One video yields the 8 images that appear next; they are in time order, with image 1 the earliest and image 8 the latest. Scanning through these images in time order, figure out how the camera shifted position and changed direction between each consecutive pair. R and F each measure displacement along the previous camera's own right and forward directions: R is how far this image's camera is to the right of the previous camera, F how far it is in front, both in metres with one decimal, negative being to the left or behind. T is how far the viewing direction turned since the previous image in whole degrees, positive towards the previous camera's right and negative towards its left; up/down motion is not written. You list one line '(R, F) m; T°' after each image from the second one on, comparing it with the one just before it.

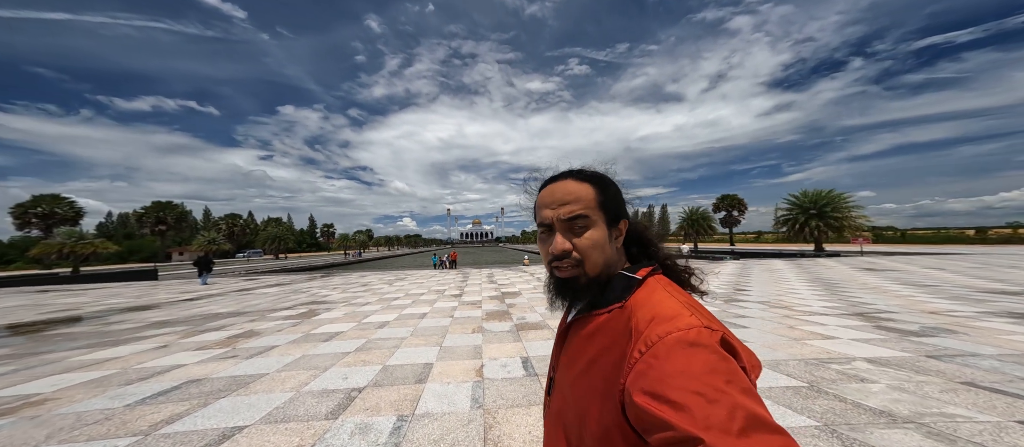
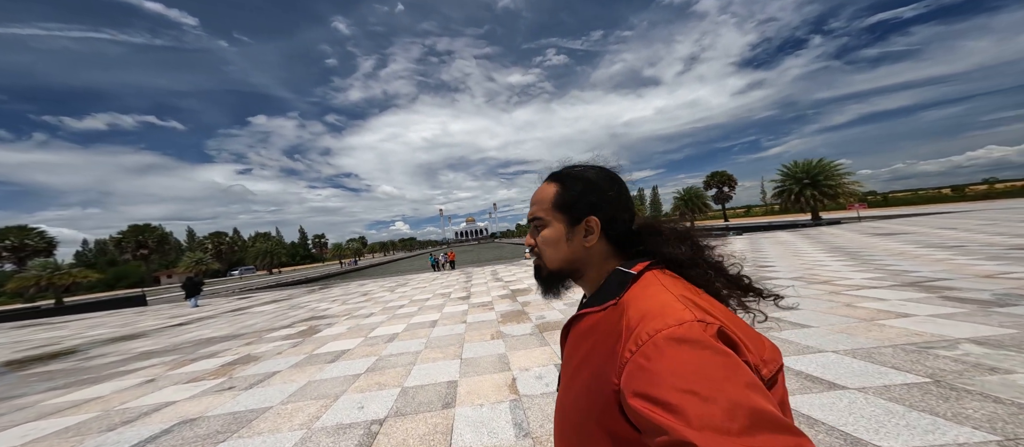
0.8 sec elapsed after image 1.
(-0.3, +0.5) m; +1°
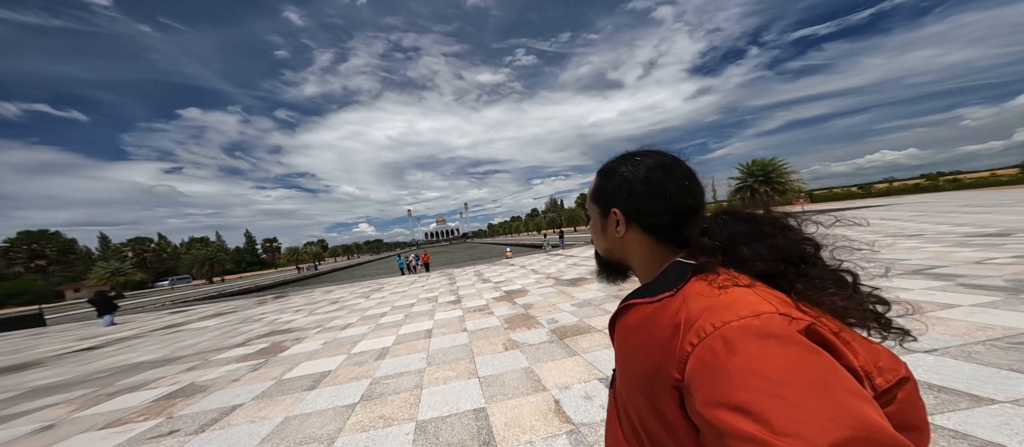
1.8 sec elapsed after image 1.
(-0.7, +0.7) m; +6°
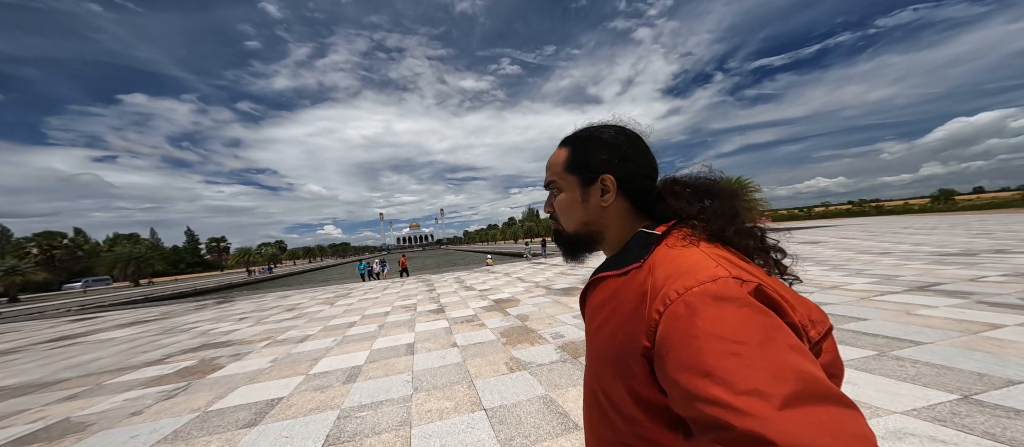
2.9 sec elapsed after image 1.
(-0.5, +0.7) m; +5°
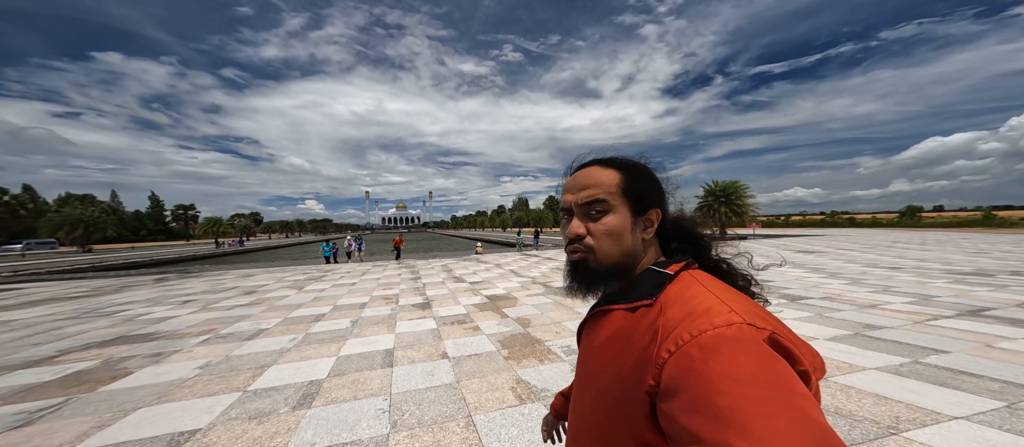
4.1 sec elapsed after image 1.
(-0.3, +0.9) m; +3°
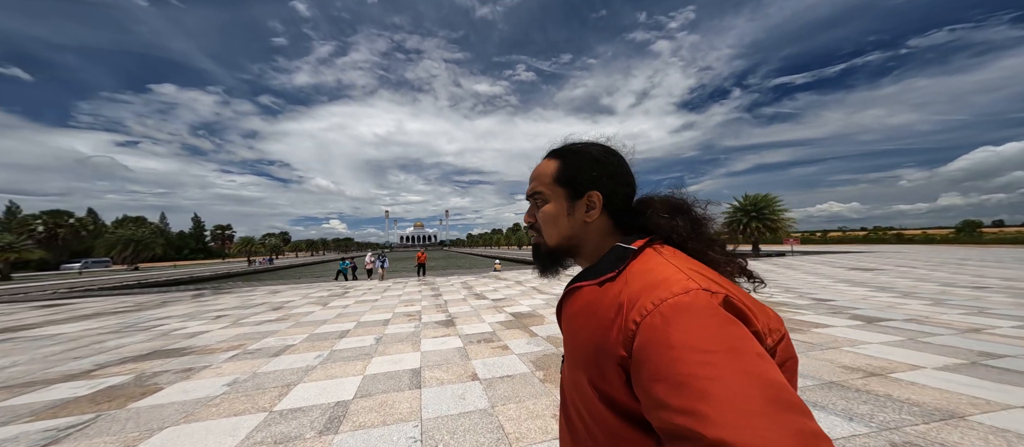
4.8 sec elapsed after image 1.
(-0.2, +0.2) m; -3°
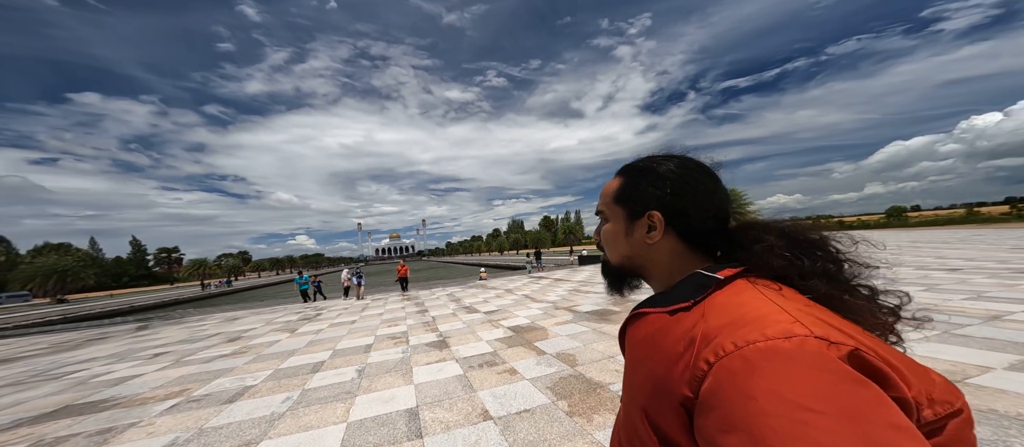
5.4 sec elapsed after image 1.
(-0.3, +0.6) m; +4°
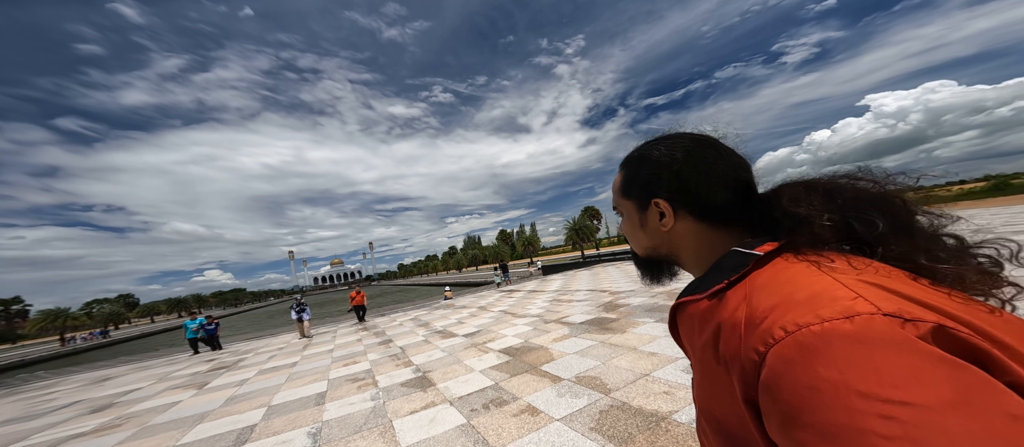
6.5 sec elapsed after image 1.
(-0.6, +0.9) m; +9°
